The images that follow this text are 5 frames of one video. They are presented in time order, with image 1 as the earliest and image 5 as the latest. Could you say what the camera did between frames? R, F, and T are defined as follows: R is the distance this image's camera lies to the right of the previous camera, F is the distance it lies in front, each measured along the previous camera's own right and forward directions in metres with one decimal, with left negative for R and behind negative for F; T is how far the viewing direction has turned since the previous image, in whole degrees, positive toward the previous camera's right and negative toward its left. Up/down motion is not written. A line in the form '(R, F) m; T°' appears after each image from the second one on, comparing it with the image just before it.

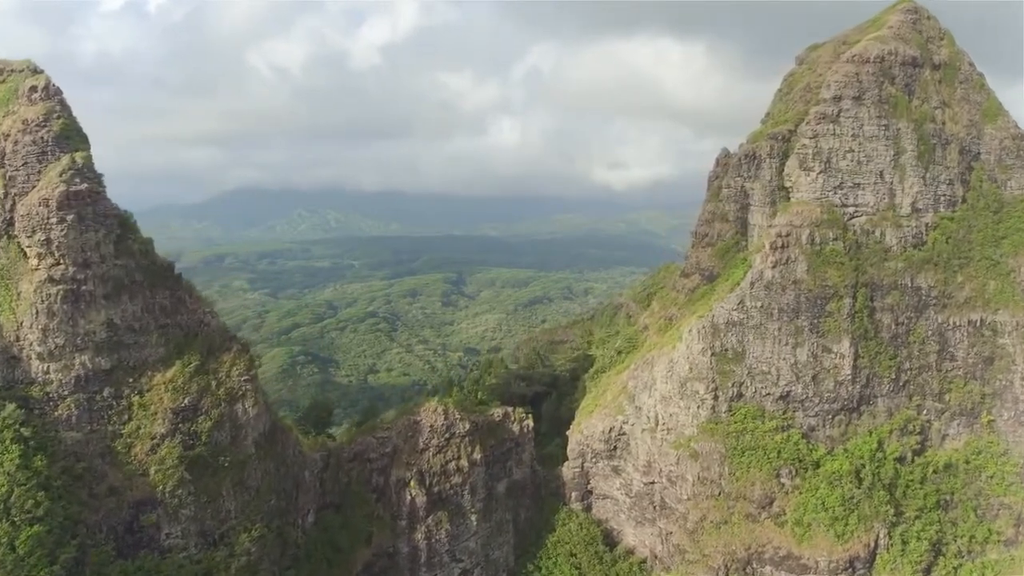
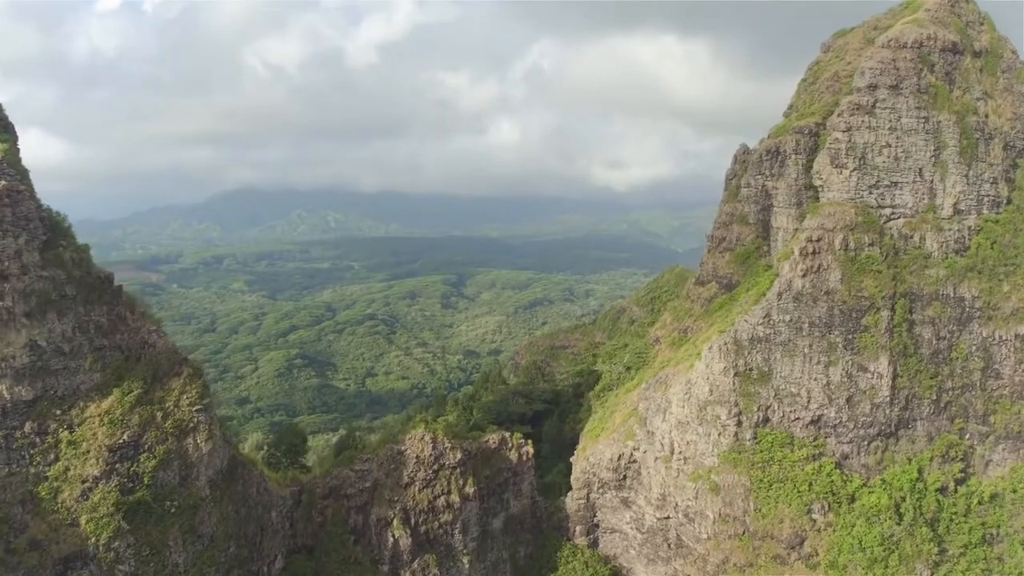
(+0.1, +2.9) m; 0°
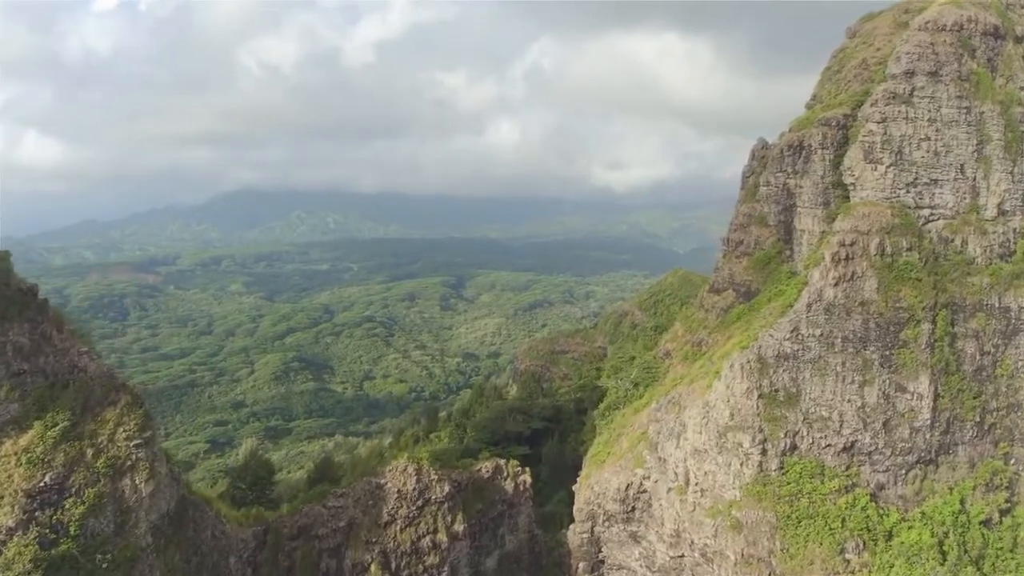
(+0.1, +2.5) m; 0°
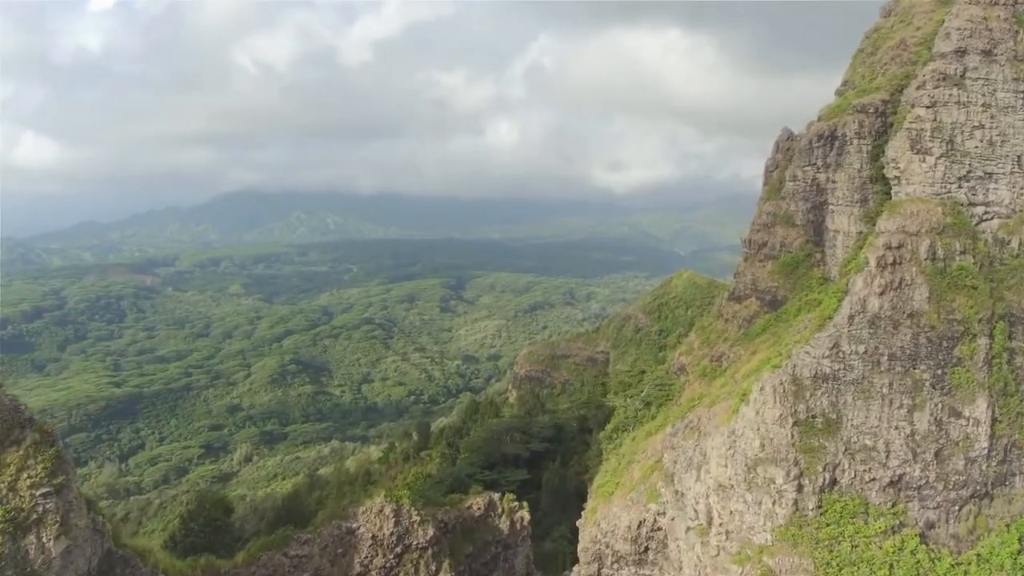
(+0.1, +2.7) m; 0°
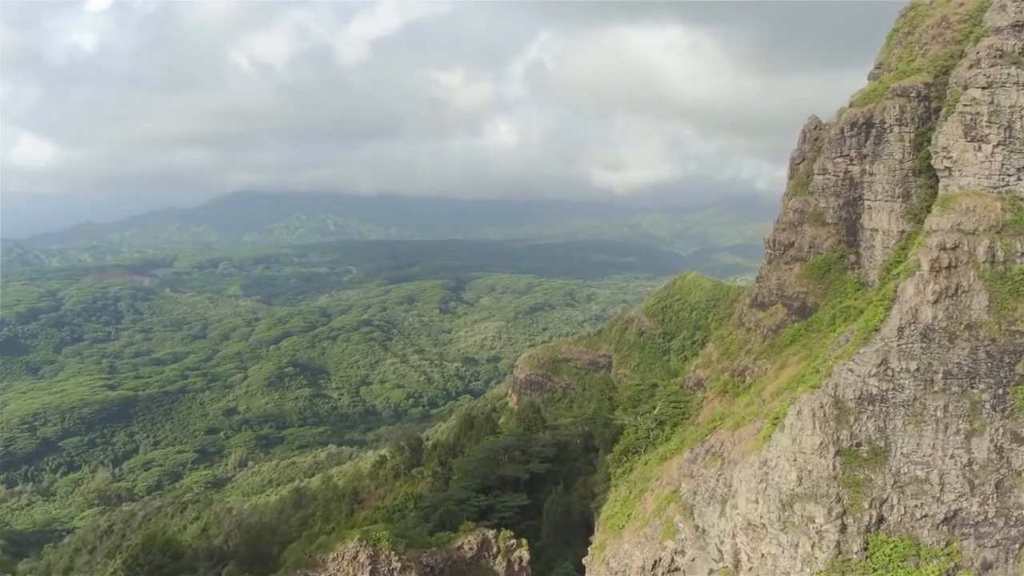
(+0.1, +2.3) m; 0°
